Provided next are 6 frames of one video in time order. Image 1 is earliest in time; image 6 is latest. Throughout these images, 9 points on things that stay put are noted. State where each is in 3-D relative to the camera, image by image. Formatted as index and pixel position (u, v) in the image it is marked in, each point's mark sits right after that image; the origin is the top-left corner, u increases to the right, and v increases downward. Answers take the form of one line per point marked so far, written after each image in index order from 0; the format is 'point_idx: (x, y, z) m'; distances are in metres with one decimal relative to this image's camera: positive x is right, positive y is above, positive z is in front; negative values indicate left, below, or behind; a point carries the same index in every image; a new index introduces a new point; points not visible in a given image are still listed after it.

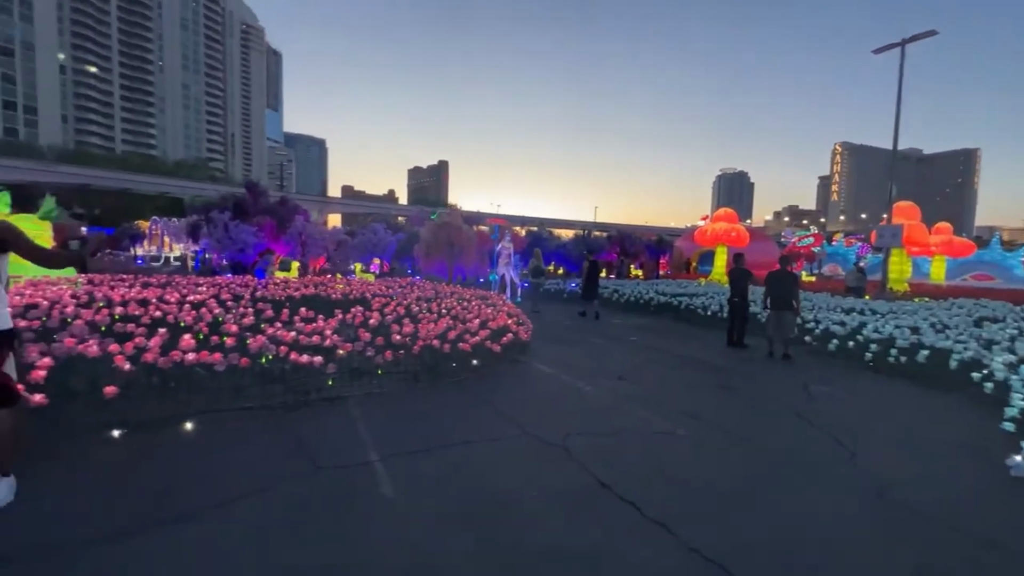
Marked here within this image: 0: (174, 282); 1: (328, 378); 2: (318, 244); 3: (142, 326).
0: (-10.1, +0.2, +13.4) m
1: (-2.6, -1.3, +6.1) m
2: (-7.9, +1.8, +18.3) m
3: (-5.7, -0.6, +6.8) m
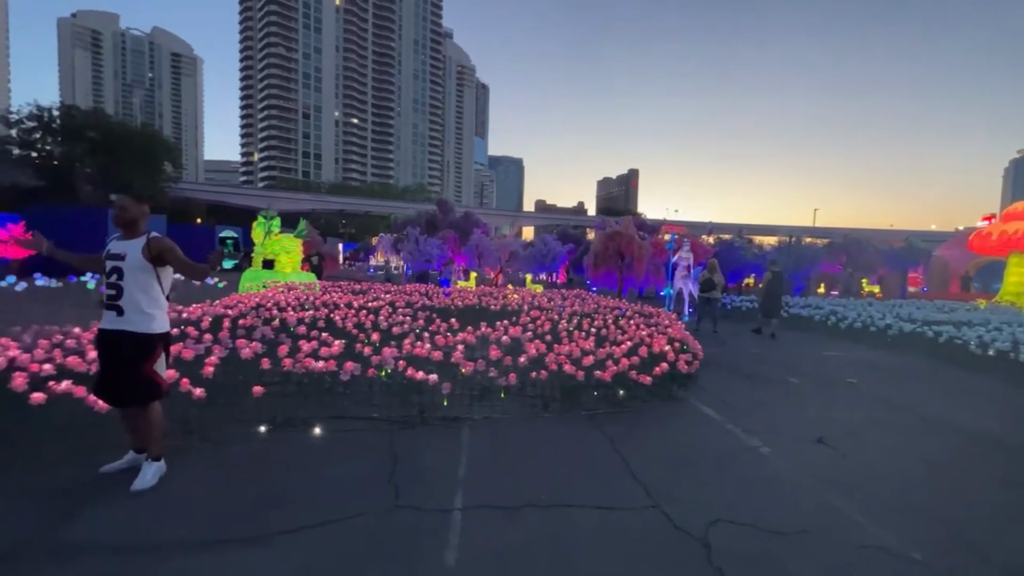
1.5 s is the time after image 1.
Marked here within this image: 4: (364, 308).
0: (-4.8, 0.0, +15.6) m
1: (-0.9, -1.5, +5.9) m
2: (-0.9, +1.4, +19.3) m
3: (-3.4, -0.7, +7.7) m
4: (-3.7, -0.5, +11.0) m
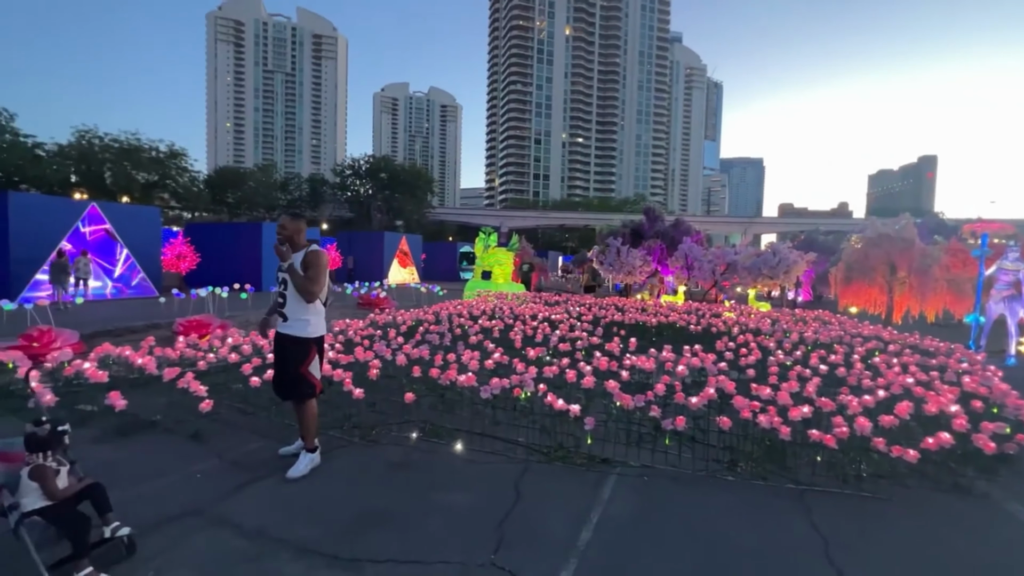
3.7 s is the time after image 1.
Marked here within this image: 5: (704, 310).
0: (+1.9, -0.4, +15.4) m
1: (+0.9, -1.6, +5.0) m
2: (+7.2, +0.8, +16.9) m
3: (-0.5, -0.9, +7.8) m
4: (+0.8, -0.8, +10.9) m
5: (+6.1, -0.7, +14.3) m
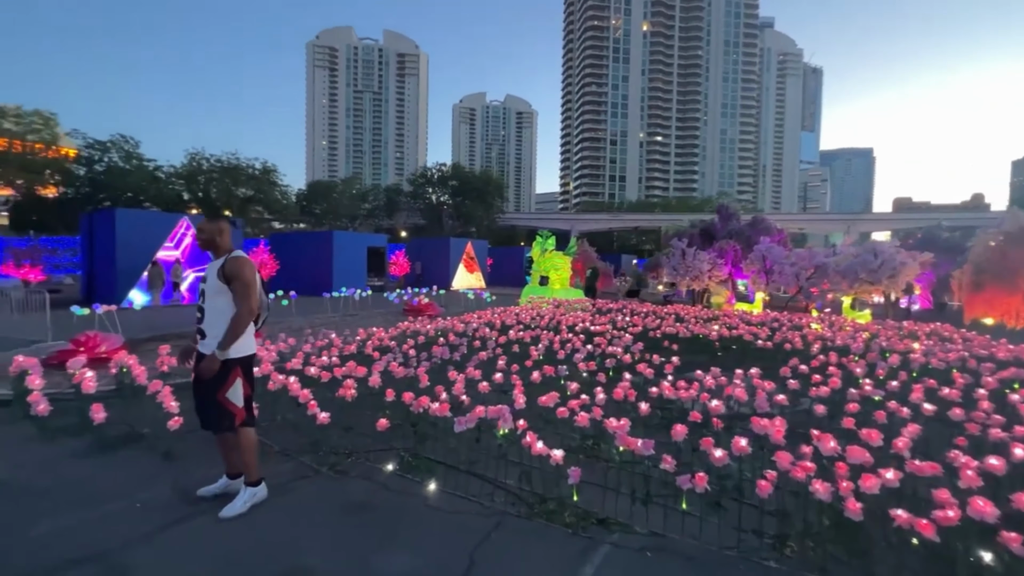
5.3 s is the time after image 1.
0: (+3.5, -0.6, +14.1) m
1: (+0.7, -1.7, +4.0) m
2: (+8.9, +0.6, +14.7) m
3: (-0.2, -1.0, +7.0) m
4: (+1.6, -0.9, +9.8) m
5: (+7.4, -0.9, +12.3) m
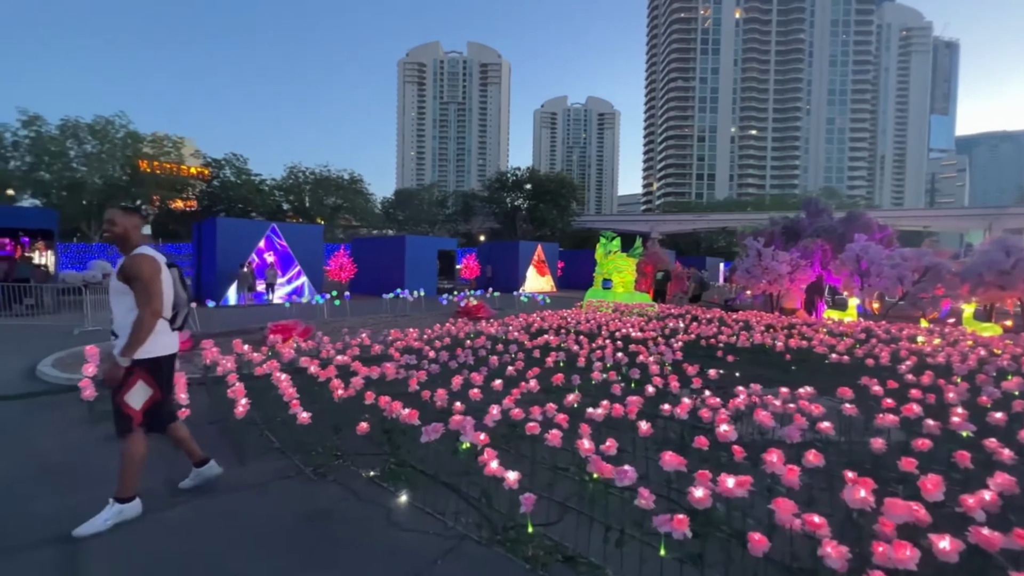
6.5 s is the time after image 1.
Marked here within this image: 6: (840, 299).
0: (+4.9, -0.7, +12.9) m
1: (+0.4, -1.7, +3.5) m
2: (+10.4, +0.4, +12.5) m
3: (+0.1, -1.0, +6.5) m
4: (+2.4, -1.0, +9.0) m
5: (+8.4, -1.0, +10.4) m
6: (+12.9, -0.4, +17.6) m
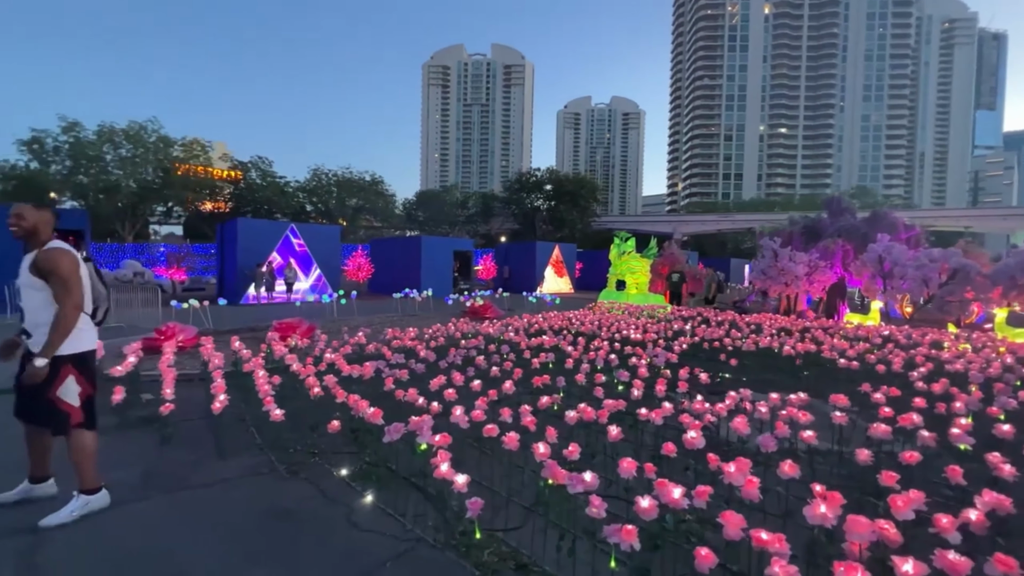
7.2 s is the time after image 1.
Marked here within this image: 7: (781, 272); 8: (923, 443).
0: (+5.1, -0.8, +12.6) m
1: (+0.1, -1.7, +3.4) m
2: (+10.5, +0.3, +11.9) m
3: (-0.1, -1.0, +6.4) m
4: (+2.3, -1.0, +8.8) m
5: (+8.5, -1.0, +9.9) m
6: (+13.2, -0.5, +16.9) m
7: (+8.5, +0.5, +13.9) m
8: (+3.3, -1.3, +3.6) m
